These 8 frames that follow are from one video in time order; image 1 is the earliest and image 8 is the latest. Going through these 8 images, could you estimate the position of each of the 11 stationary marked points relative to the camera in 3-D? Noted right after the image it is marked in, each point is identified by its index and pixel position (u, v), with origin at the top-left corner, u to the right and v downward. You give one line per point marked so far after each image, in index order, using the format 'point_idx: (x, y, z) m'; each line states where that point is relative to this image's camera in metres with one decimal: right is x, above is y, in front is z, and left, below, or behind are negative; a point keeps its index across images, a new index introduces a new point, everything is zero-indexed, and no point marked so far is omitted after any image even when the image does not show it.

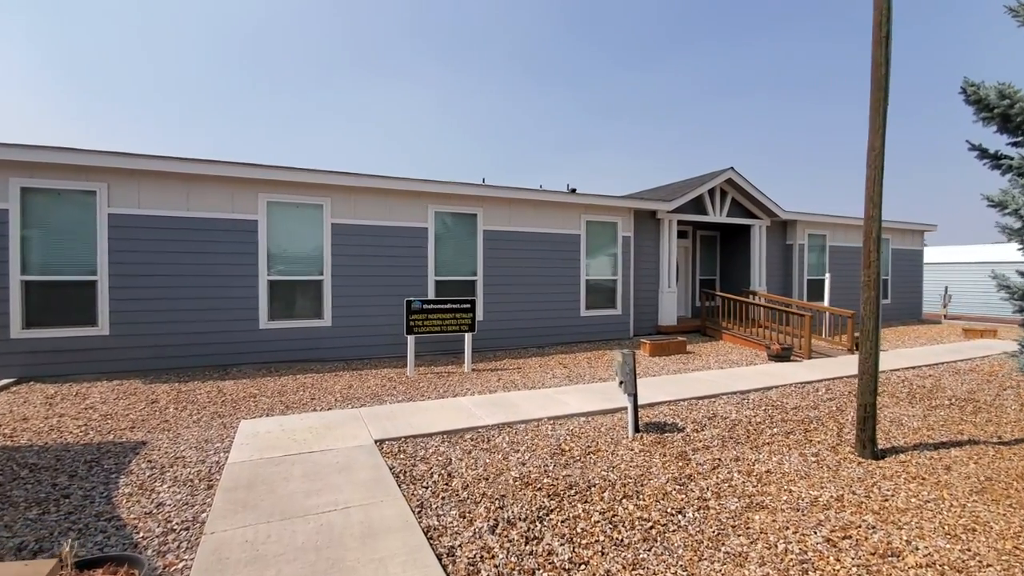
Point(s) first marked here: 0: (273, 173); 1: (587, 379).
0: (-3.5, +1.7, +7.2) m
1: (+1.1, -1.3, +7.0) m
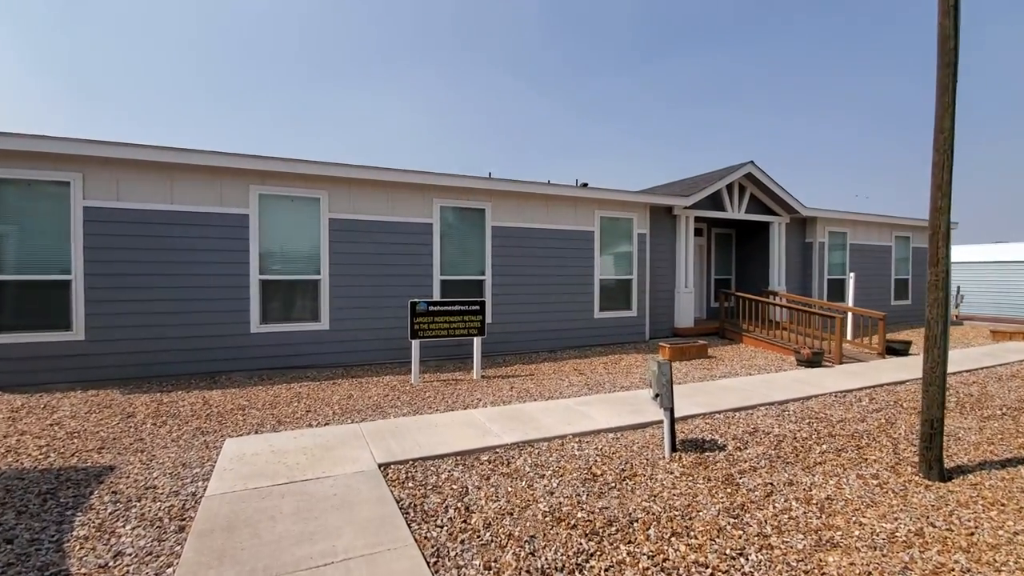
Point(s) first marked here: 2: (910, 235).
0: (-3.3, +1.7, +6.6) m
1: (+1.3, -1.3, +6.4) m
2: (+10.8, +1.4, +13.3) m
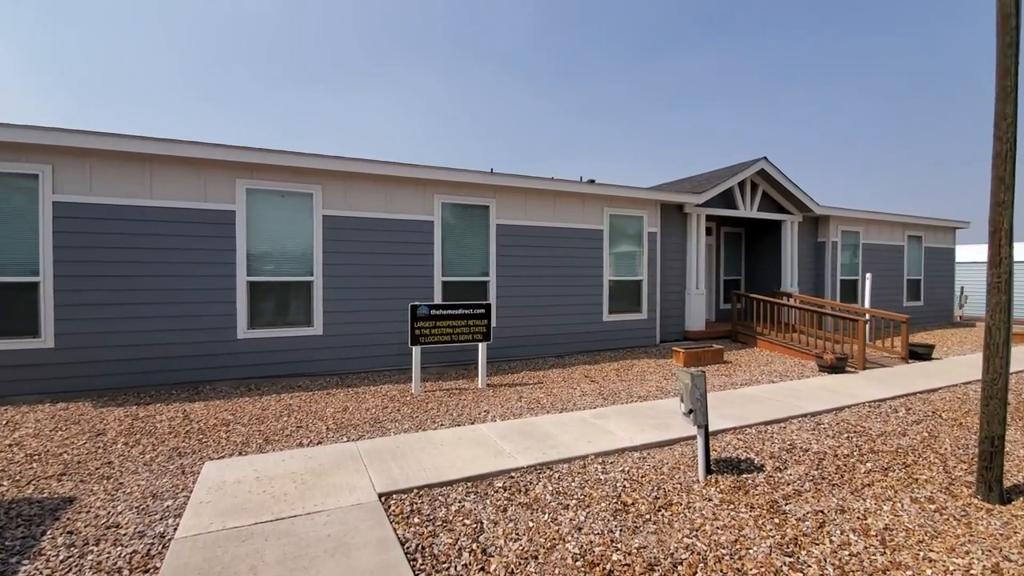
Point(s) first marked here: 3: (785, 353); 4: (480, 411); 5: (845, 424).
0: (-3.2, +1.6, +6.1) m
1: (+1.4, -1.3, +6.0) m
2: (+10.8, +1.4, +13.0) m
3: (+4.8, -1.2, +8.7) m
4: (-0.3, -1.3, +5.3) m
5: (+3.5, -1.4, +5.1) m
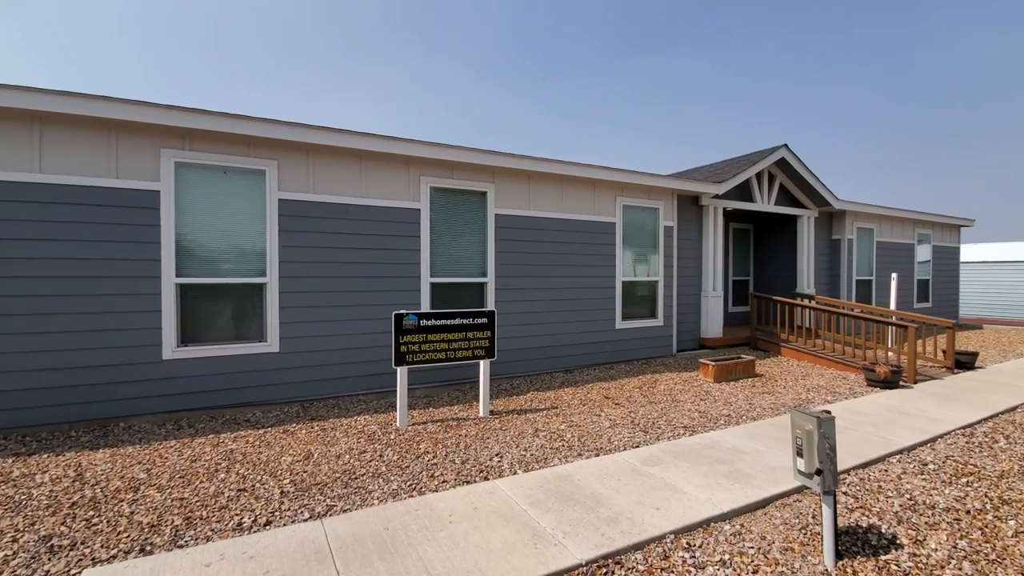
0: (-3.1, +1.6, +4.6) m
1: (+1.5, -1.3, +4.8) m
2: (+10.5, +1.4, +12.3) m
3: (+4.8, -1.2, +7.7) m
4: (-0.2, -1.4, +4.0) m
5: (+3.6, -1.5, +4.1) m
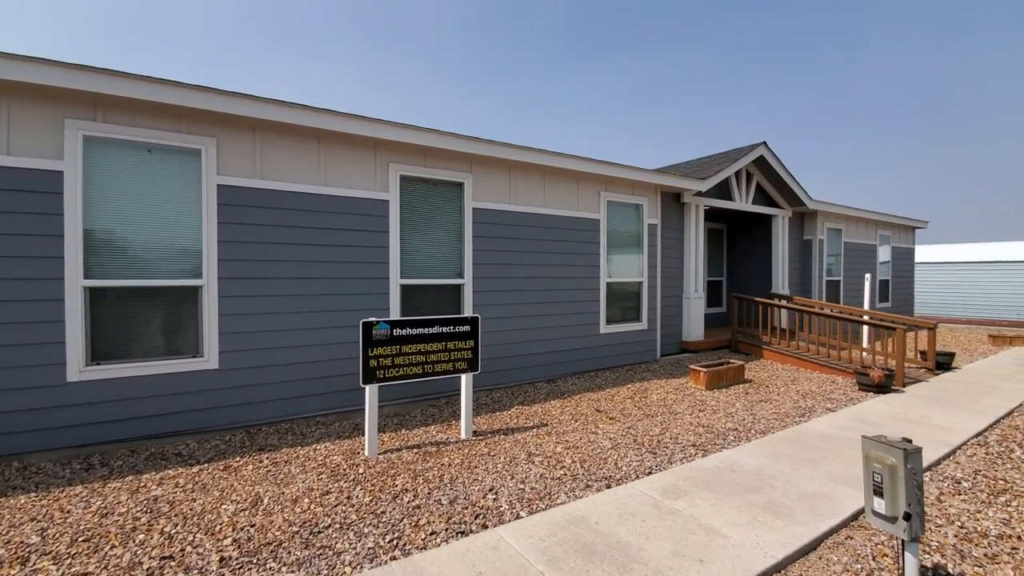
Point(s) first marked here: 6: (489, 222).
0: (-3.2, +1.6, +3.7) m
1: (+1.4, -1.4, +4.3) m
2: (+9.7, +1.4, +12.6) m
3: (+4.4, -1.2, +7.5) m
4: (-0.2, -1.4, +3.4) m
5: (+3.6, -1.5, +3.8) m
6: (-0.3, +0.8, +5.9) m
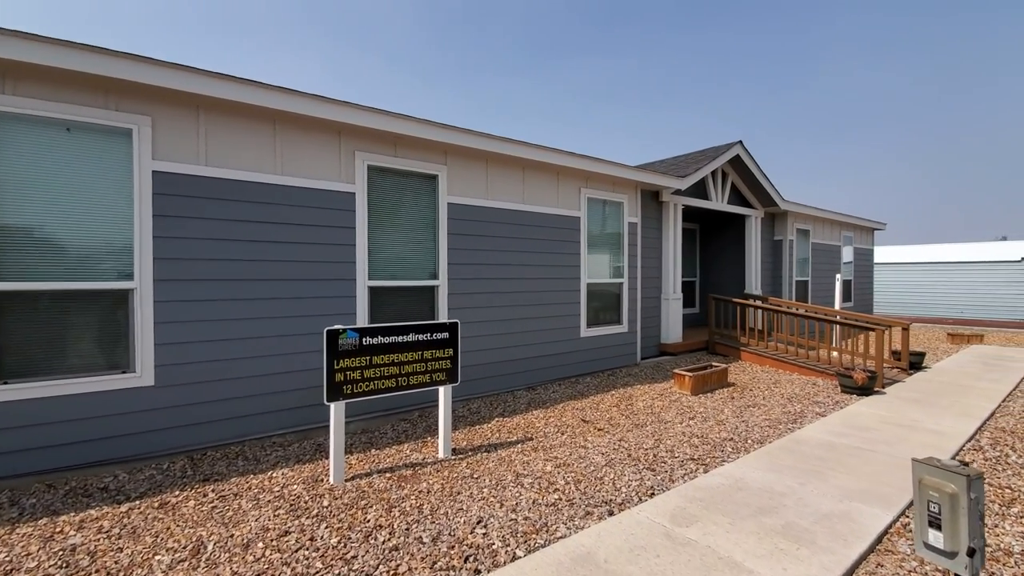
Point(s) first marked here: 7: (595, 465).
0: (-3.3, +1.5, +3.1) m
1: (+1.3, -1.4, +4.0) m
2: (+8.9, +1.4, +12.9) m
3: (+4.0, -1.2, +7.4) m
4: (-0.2, -1.4, +2.9) m
5: (+3.5, -1.5, +3.6) m
6: (-0.5, +0.8, +5.4) m
7: (+0.6, -1.4, +3.8) m
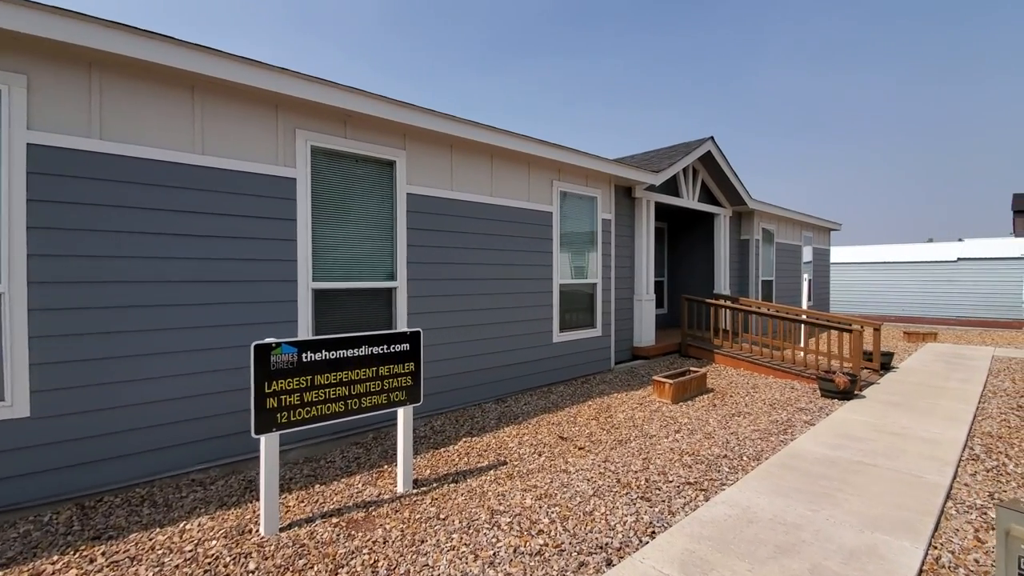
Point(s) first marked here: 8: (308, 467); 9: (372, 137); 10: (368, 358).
0: (-3.4, +1.5, +2.3) m
1: (+1.1, -1.4, +3.5) m
2: (+7.9, +1.4, +13.0) m
3: (+3.5, -1.2, +7.1) m
4: (-0.3, -1.4, +2.3) m
5: (+3.3, -1.5, +3.3) m
6: (-0.8, +0.7, +4.8) m
7: (+0.5, -1.4, +3.3) m
8: (-1.5, -1.3, +3.6) m
9: (-1.3, +1.4, +4.4) m
10: (-0.9, -0.4, +3.2) m
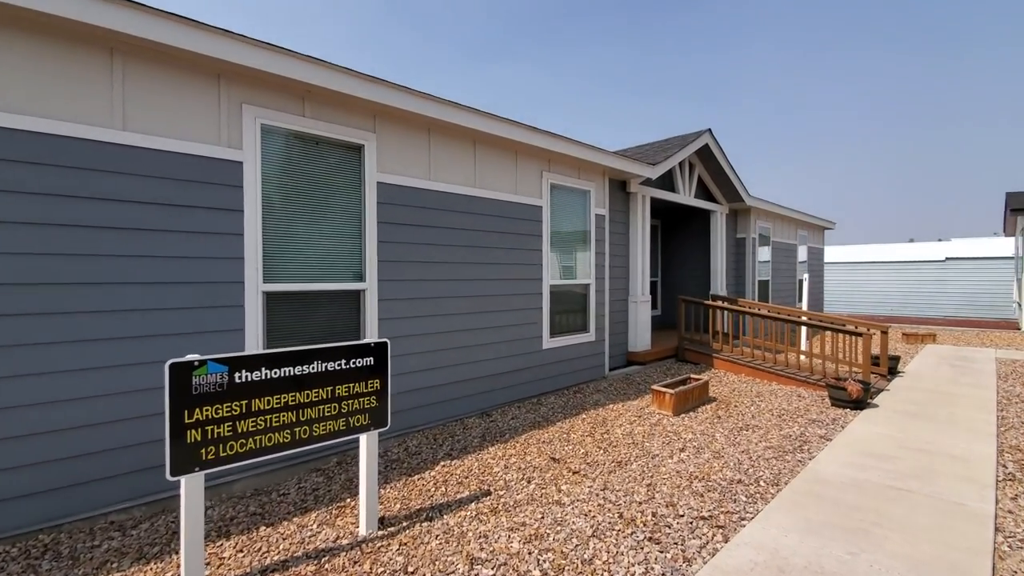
0: (-3.4, +1.5, +1.6) m
1: (+1.0, -1.4, +3.0) m
2: (+7.6, +1.4, +12.7) m
3: (+3.4, -1.2, +6.7) m
4: (-0.4, -1.4, +1.8) m
5: (+3.2, -1.5, +2.9) m
6: (-1.0, +0.7, +4.3) m
7: (+0.4, -1.4, +2.8) m
8: (-1.6, -1.3, +3.1) m
9: (-1.4, +1.3, +3.9) m
10: (-1.0, -0.5, +2.6) m
